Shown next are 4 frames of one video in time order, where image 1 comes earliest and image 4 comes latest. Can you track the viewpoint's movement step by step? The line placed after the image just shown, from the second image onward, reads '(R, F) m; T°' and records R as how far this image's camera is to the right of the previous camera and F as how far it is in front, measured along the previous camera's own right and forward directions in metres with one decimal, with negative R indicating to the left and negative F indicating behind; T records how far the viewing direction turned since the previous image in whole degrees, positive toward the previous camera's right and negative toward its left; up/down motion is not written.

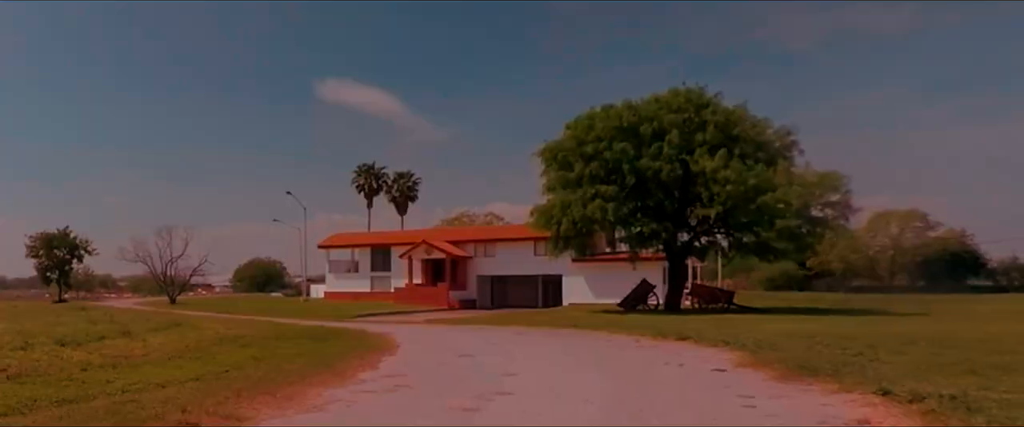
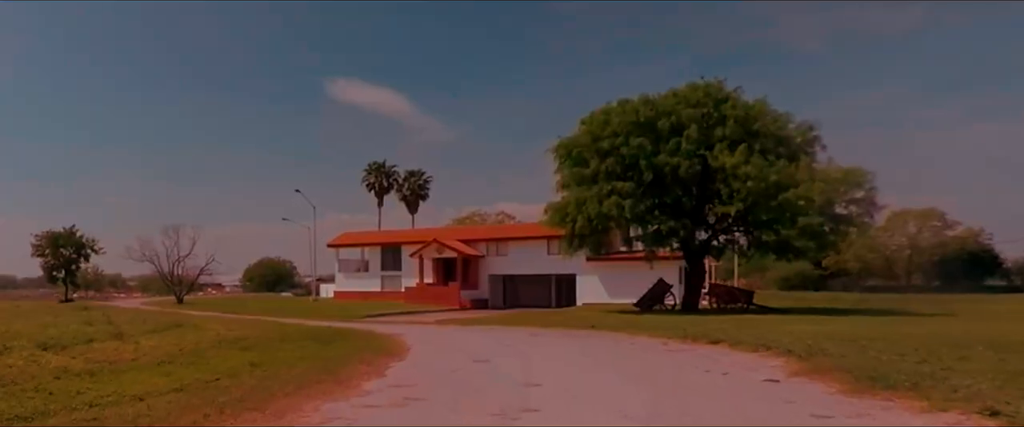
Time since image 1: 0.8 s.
(-0.1, +1.2) m; -1°
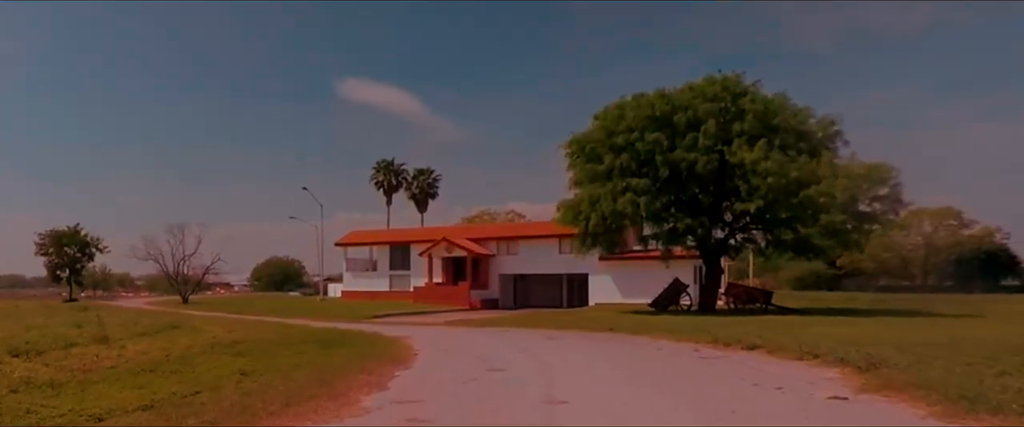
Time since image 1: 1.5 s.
(-0.1, +1.2) m; -1°
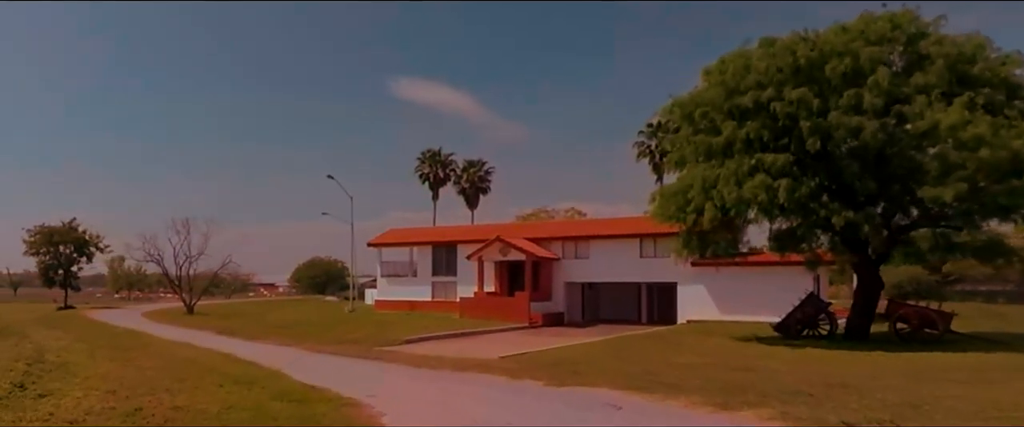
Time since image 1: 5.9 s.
(-0.9, +11.4) m; -3°
